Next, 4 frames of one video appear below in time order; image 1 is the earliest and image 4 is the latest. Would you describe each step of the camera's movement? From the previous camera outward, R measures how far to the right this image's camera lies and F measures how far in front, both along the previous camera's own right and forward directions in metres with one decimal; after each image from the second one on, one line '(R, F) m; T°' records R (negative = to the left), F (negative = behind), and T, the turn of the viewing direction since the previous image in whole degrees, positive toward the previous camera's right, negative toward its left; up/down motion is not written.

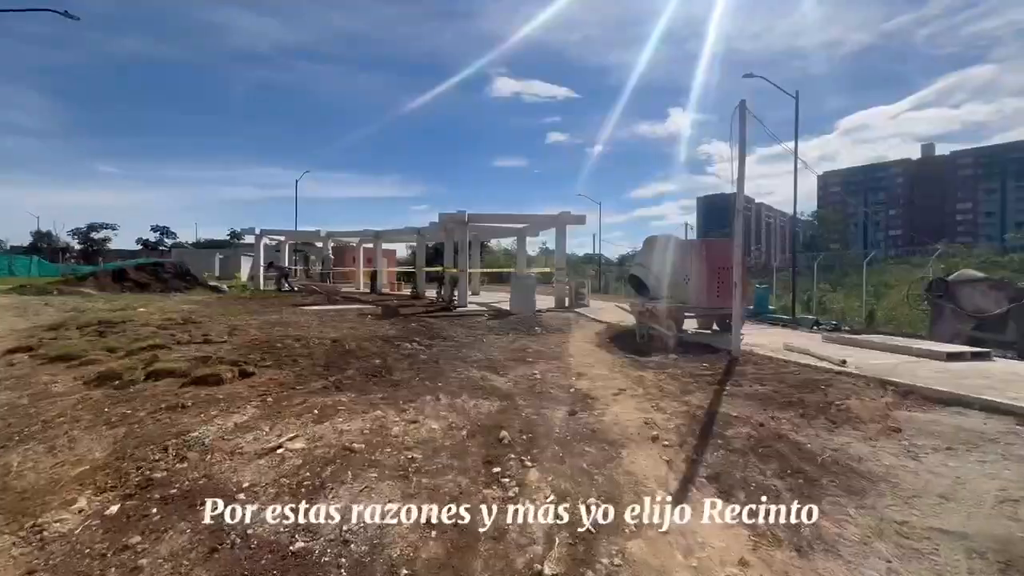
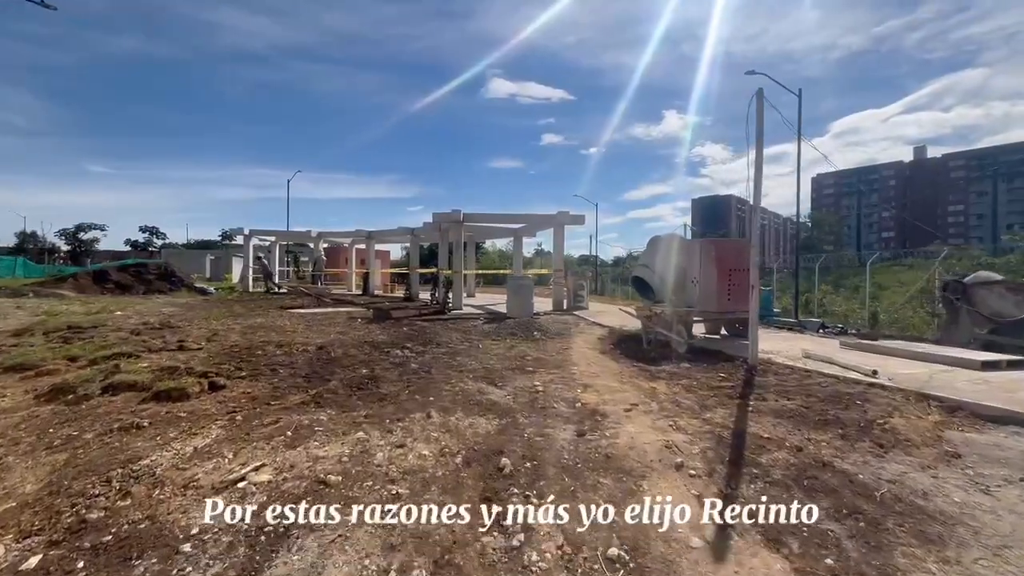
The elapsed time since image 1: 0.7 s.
(-0.1, +0.6) m; +1°
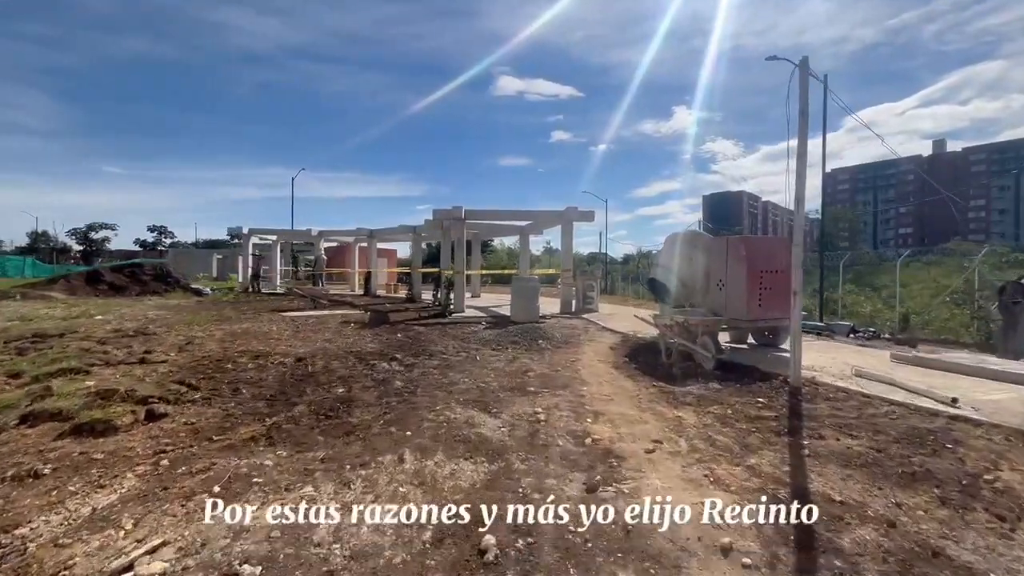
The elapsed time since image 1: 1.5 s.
(+0.2, +1.1) m; -1°
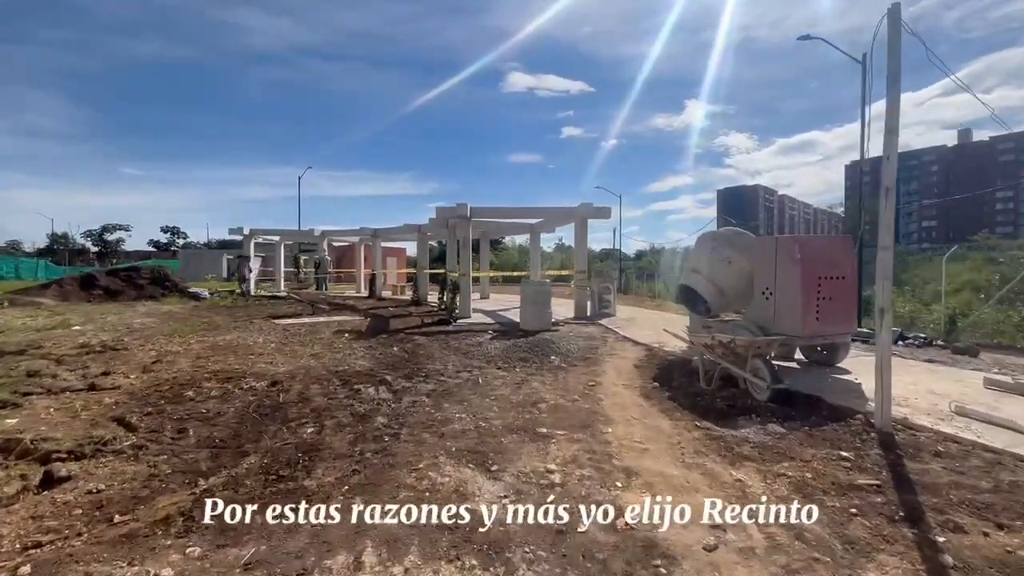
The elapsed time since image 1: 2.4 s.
(+0.1, +1.3) m; -1°
